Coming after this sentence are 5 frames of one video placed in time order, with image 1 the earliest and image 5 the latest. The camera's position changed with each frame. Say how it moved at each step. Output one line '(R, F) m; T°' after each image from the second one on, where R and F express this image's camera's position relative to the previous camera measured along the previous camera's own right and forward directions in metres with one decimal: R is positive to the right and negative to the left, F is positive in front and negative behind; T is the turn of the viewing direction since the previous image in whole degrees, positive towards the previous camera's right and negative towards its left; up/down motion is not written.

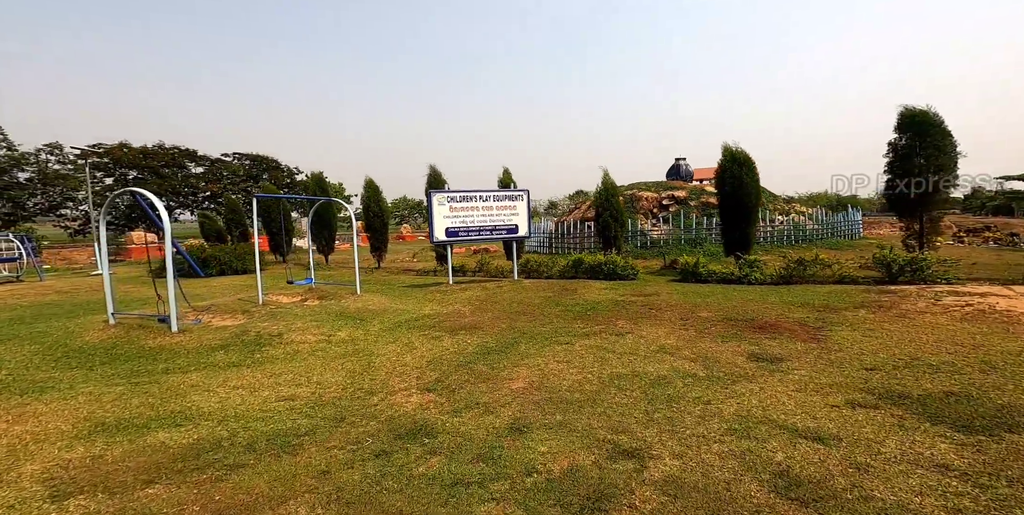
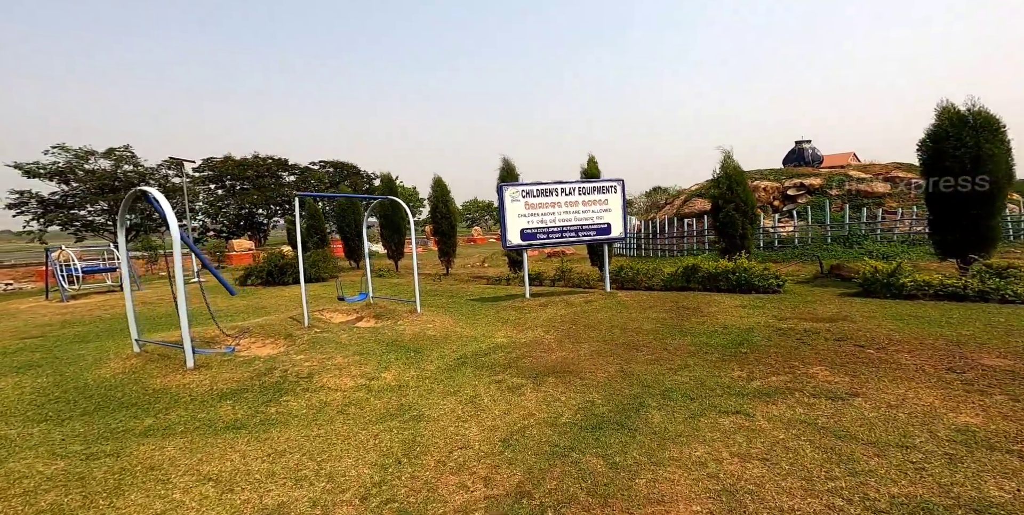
(-0.3, +2.3) m; -8°
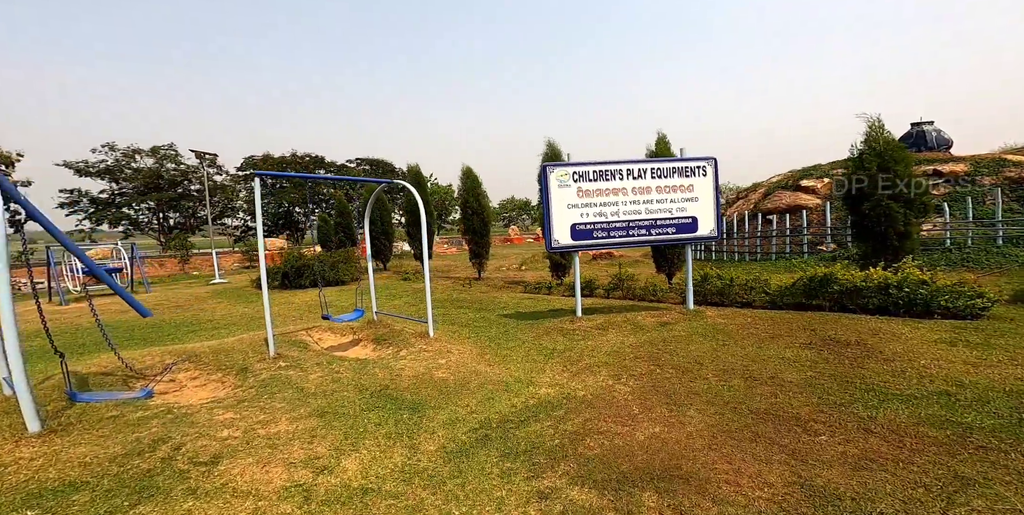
(-0.1, +2.5) m; -5°
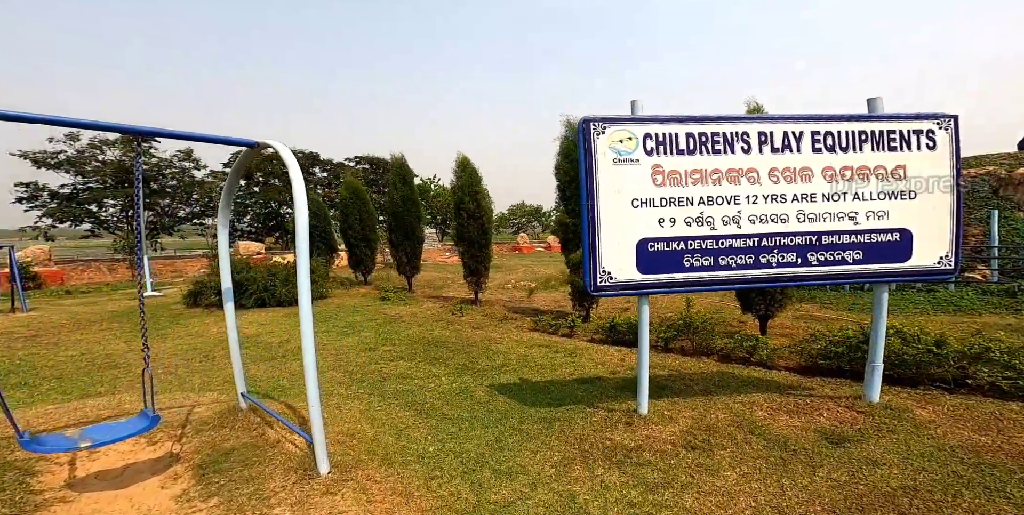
(0.0, +3.5) m; -1°
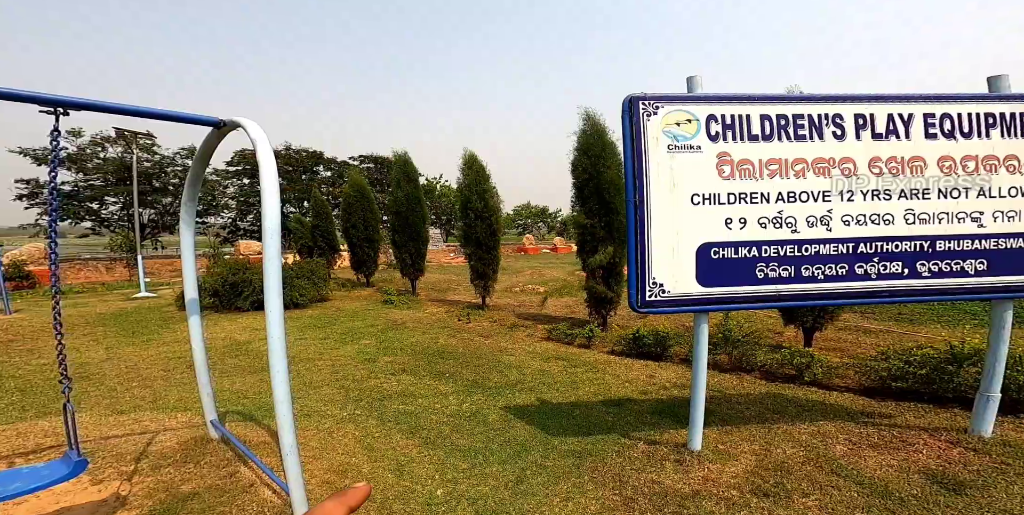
(-0.1, +0.6) m; 0°
